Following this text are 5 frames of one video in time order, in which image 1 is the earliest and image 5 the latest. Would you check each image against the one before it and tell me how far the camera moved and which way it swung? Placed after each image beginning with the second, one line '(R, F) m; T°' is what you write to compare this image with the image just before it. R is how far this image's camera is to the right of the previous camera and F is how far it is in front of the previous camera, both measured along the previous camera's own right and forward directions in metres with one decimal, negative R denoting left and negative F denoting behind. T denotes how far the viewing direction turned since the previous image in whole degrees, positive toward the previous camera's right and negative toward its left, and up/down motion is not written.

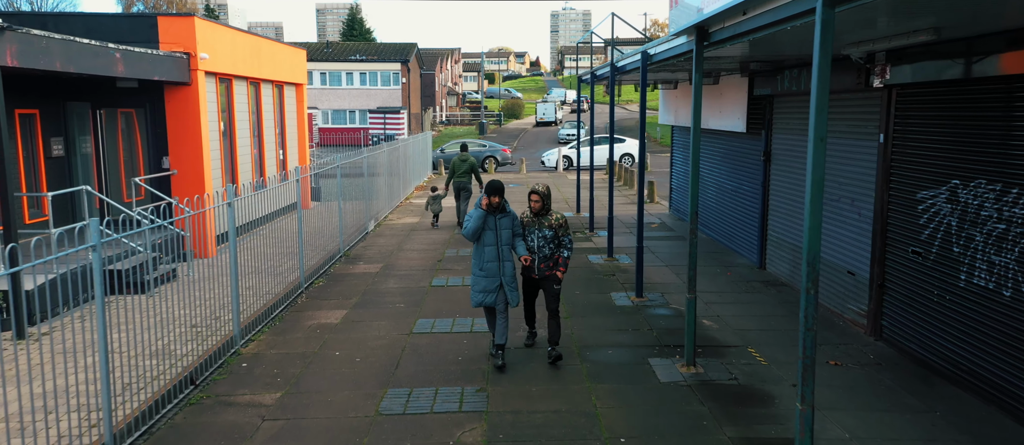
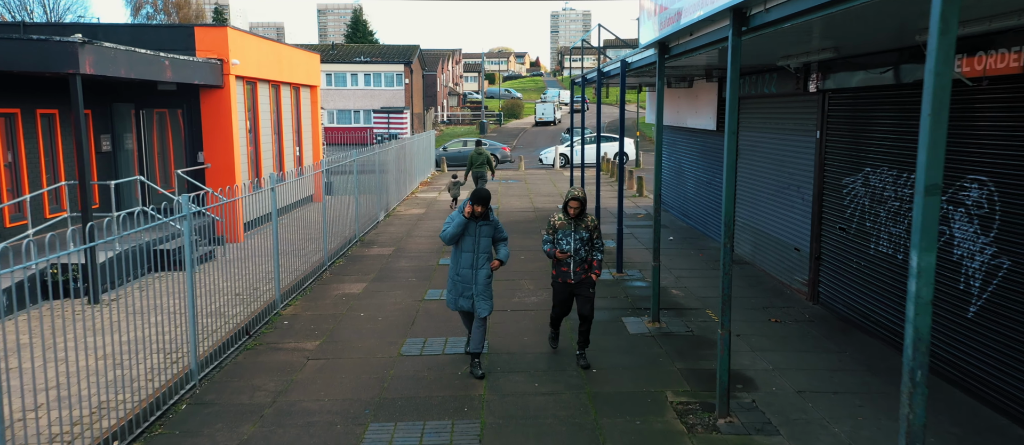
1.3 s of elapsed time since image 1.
(0.0, -1.4) m; 0°
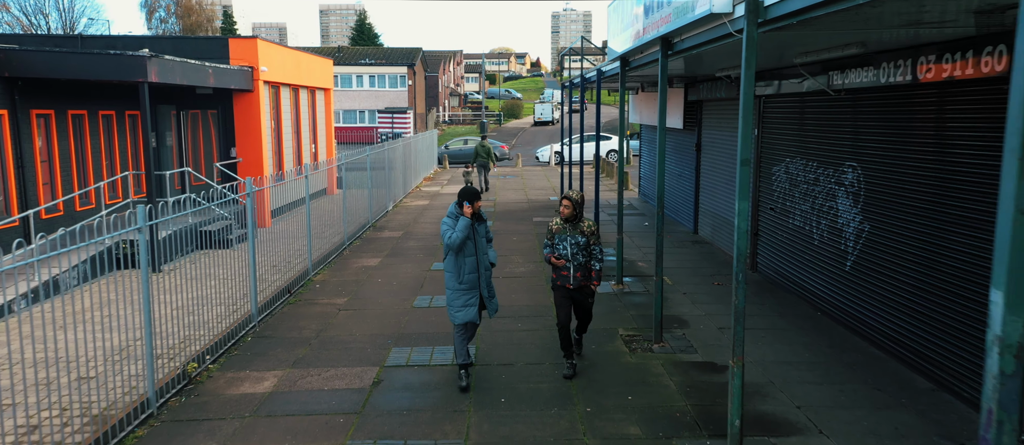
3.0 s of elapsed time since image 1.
(+0.1, -1.8) m; 0°
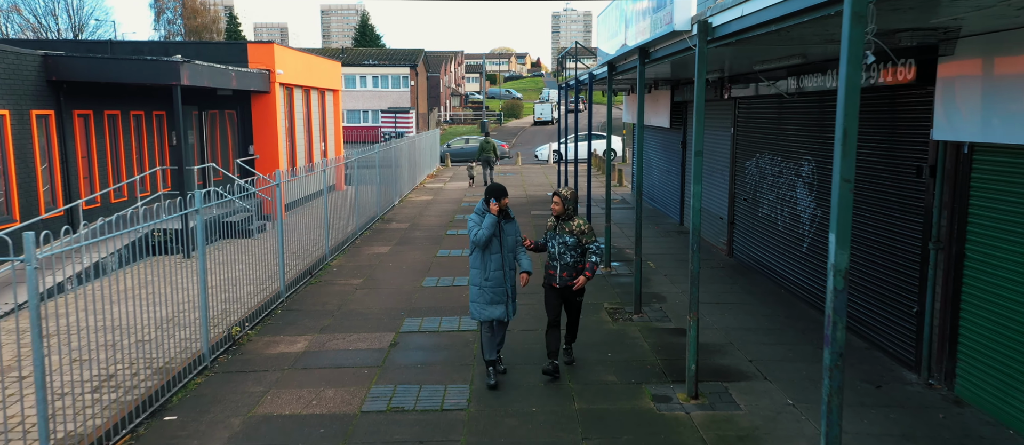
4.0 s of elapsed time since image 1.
(0.0, -1.1) m; 0°
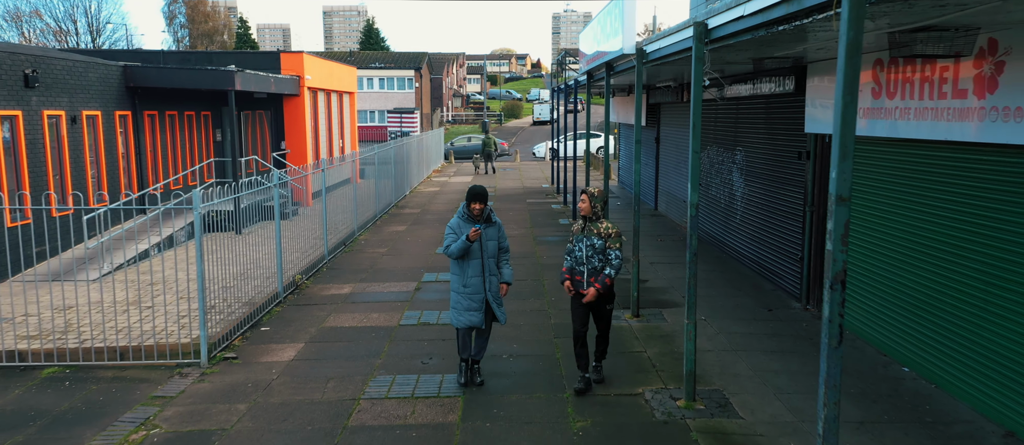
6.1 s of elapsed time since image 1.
(+0.1, -2.4) m; 0°
